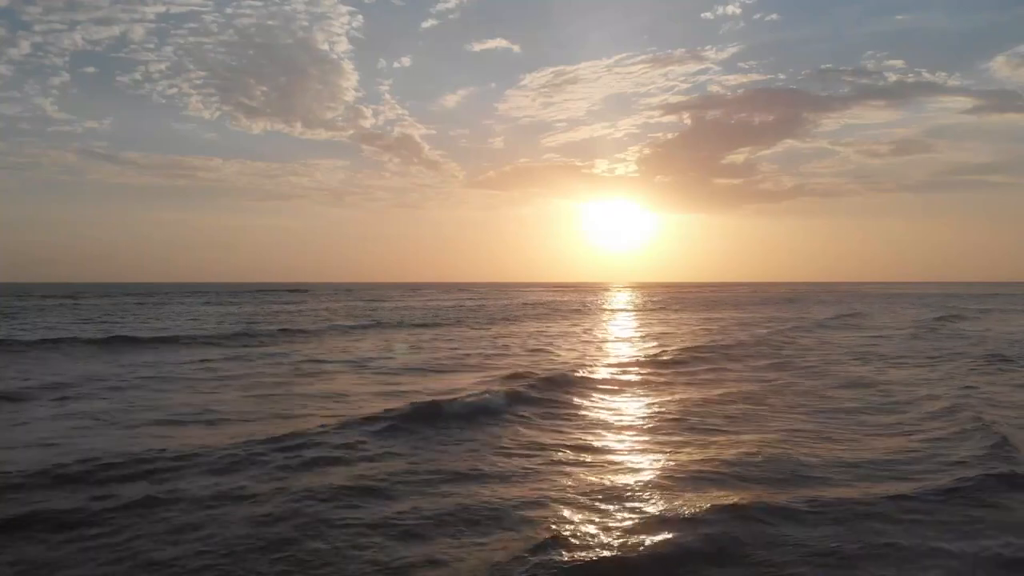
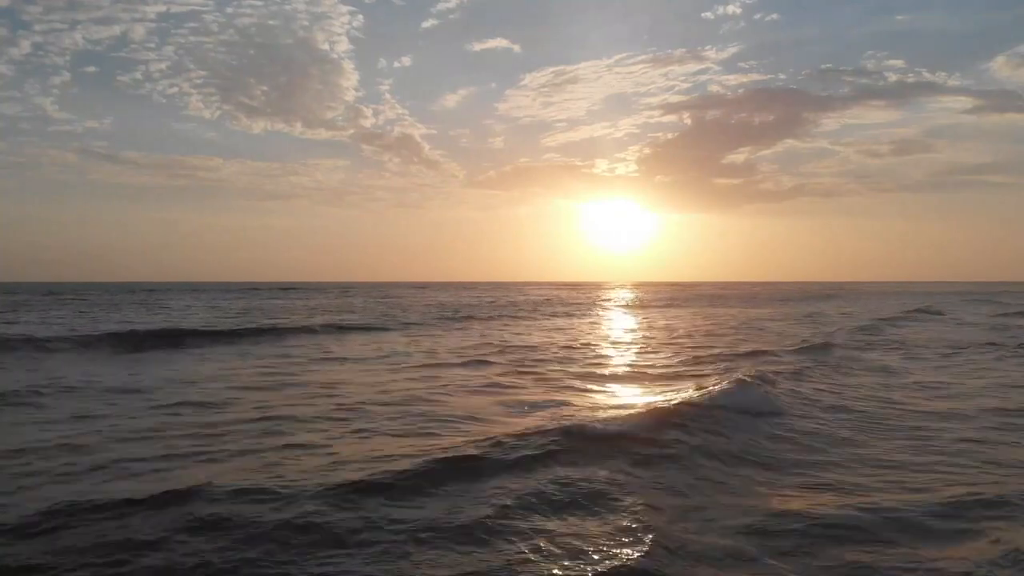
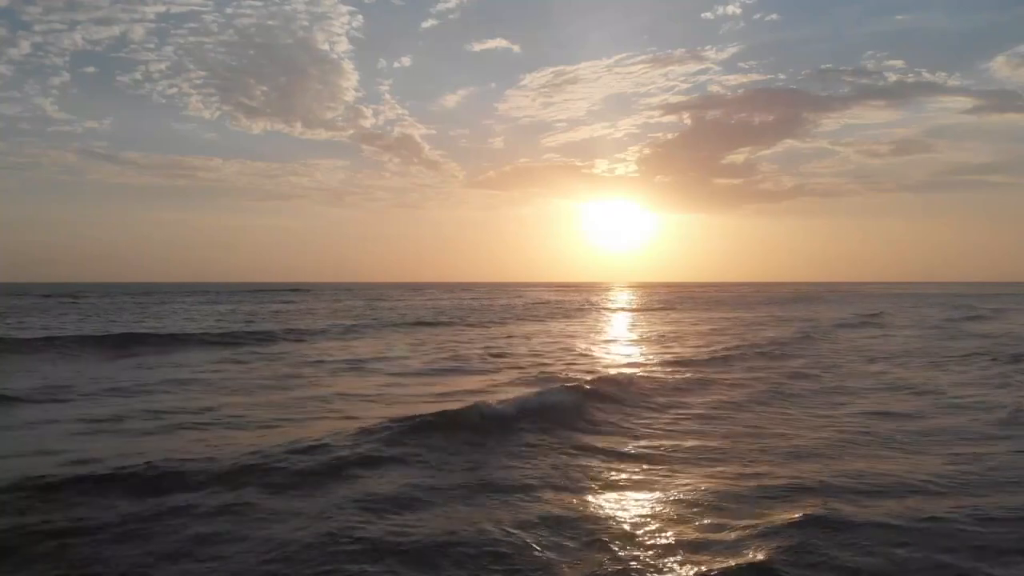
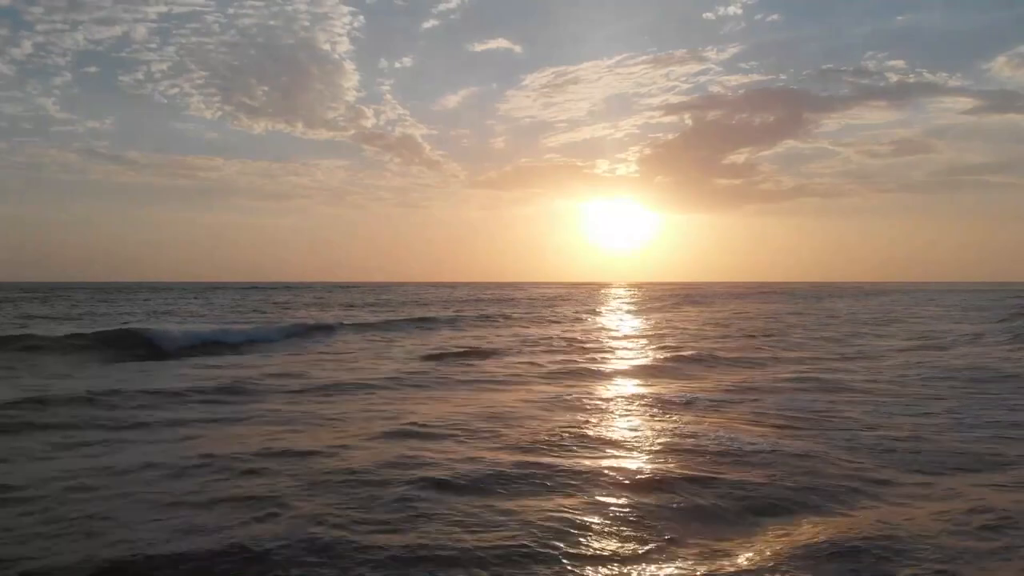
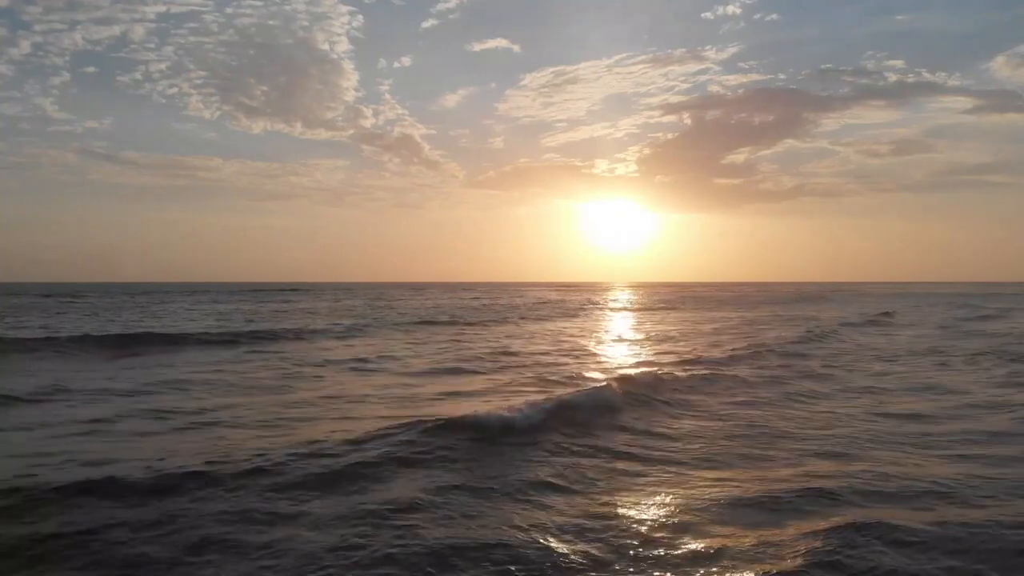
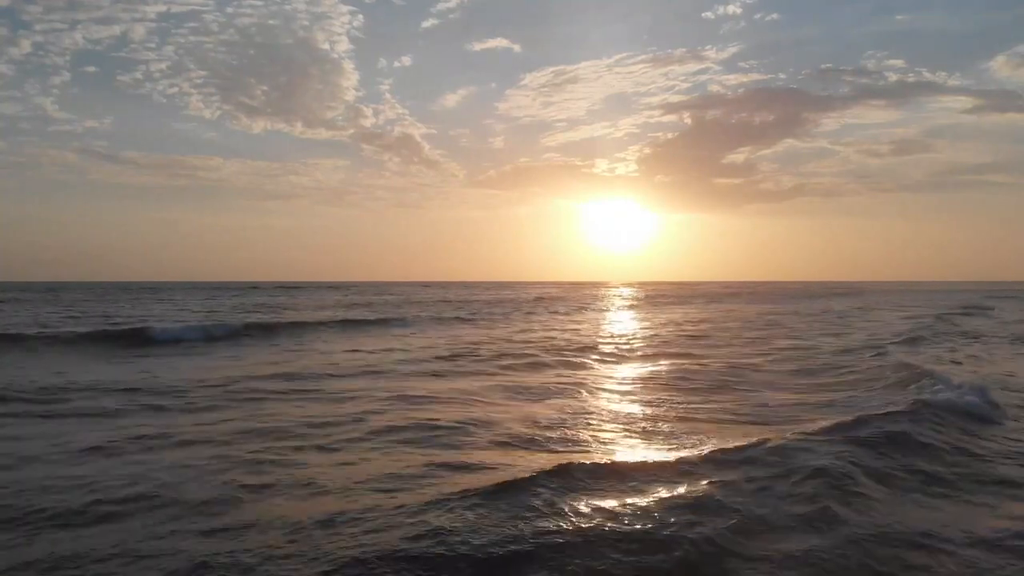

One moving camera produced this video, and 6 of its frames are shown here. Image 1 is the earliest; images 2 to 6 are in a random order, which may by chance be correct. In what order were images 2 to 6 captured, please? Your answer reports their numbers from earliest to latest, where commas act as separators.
3, 5, 2, 6, 4
